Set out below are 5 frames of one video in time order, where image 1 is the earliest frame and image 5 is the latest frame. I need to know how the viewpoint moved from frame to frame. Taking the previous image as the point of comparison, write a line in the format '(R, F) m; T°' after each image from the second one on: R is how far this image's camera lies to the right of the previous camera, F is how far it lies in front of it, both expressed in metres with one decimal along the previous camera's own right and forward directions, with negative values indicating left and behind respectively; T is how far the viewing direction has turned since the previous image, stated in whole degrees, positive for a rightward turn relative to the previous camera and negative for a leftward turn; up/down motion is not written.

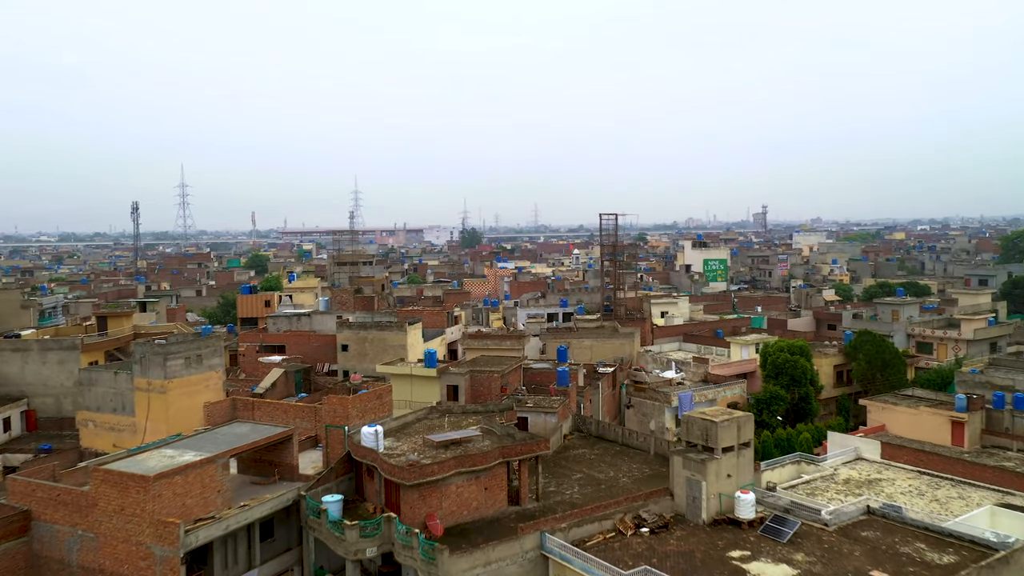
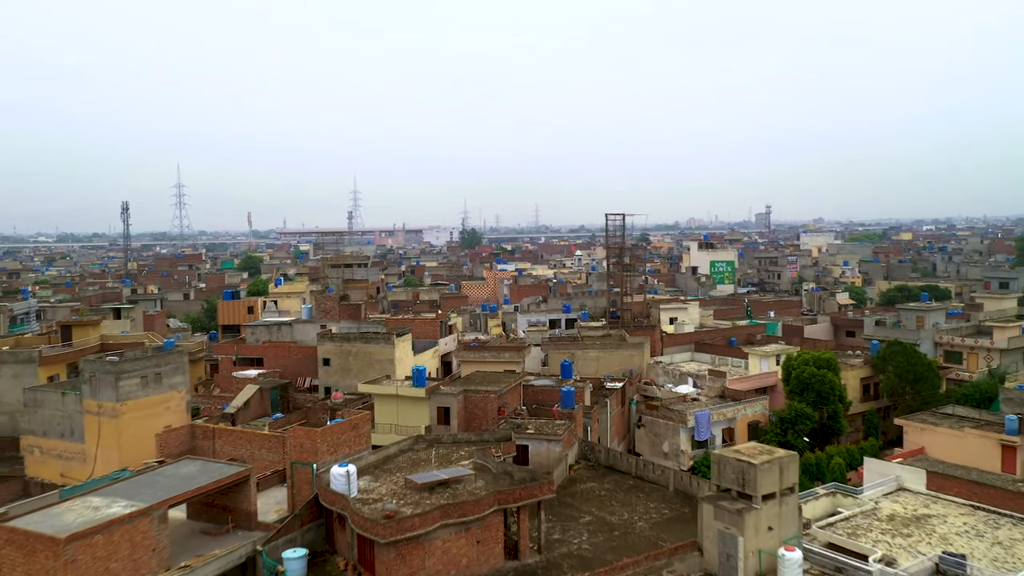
(0.0, +1.9) m; 0°
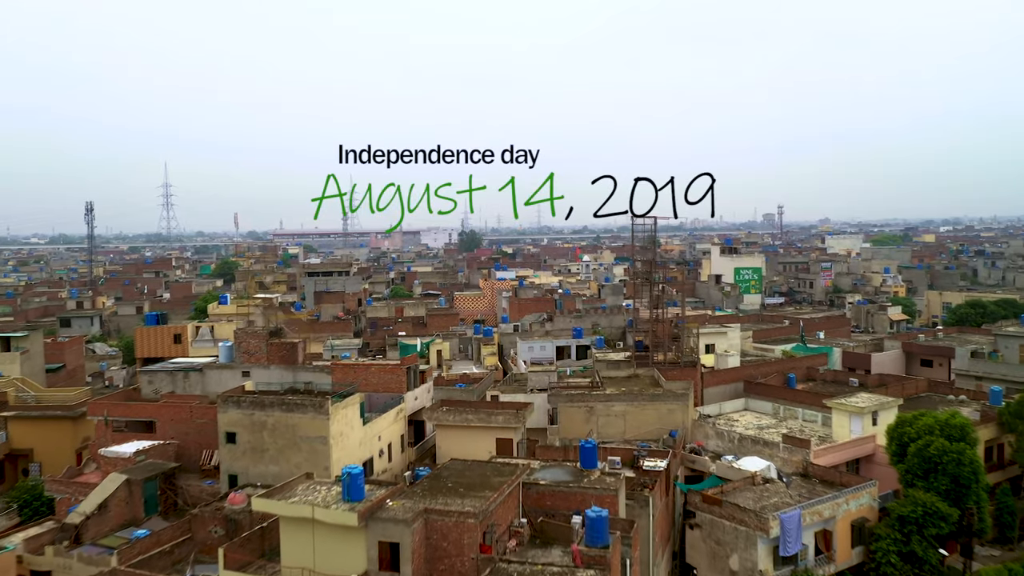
(+0.1, +5.9) m; 0°
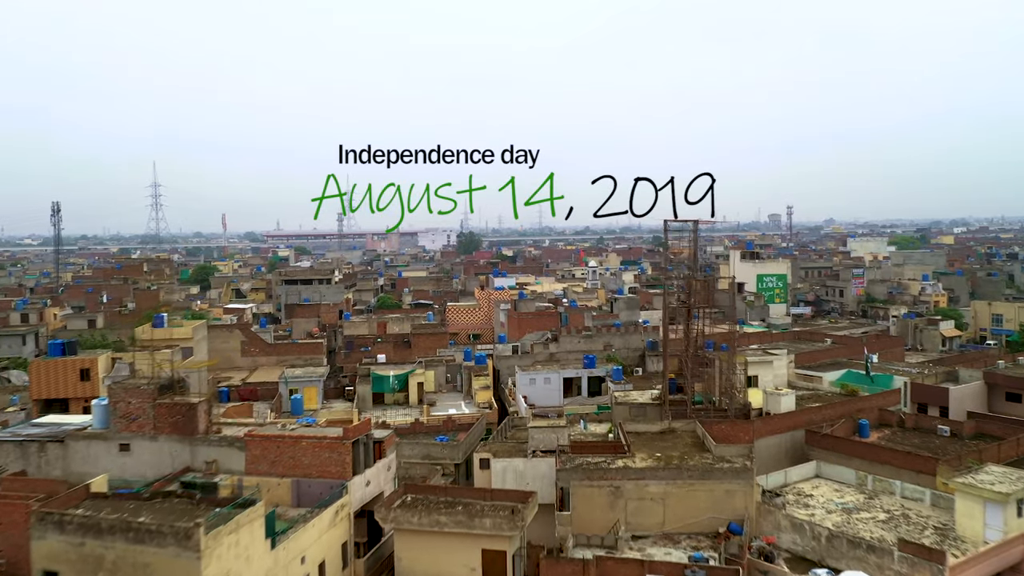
(+0.1, +4.6) m; 0°
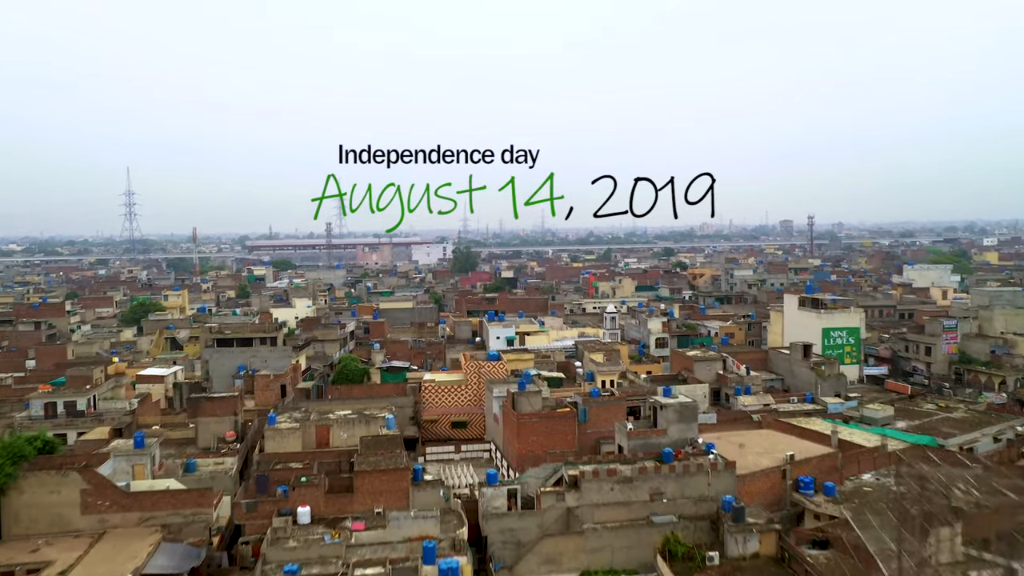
(+0.1, +9.5) m; 0°
